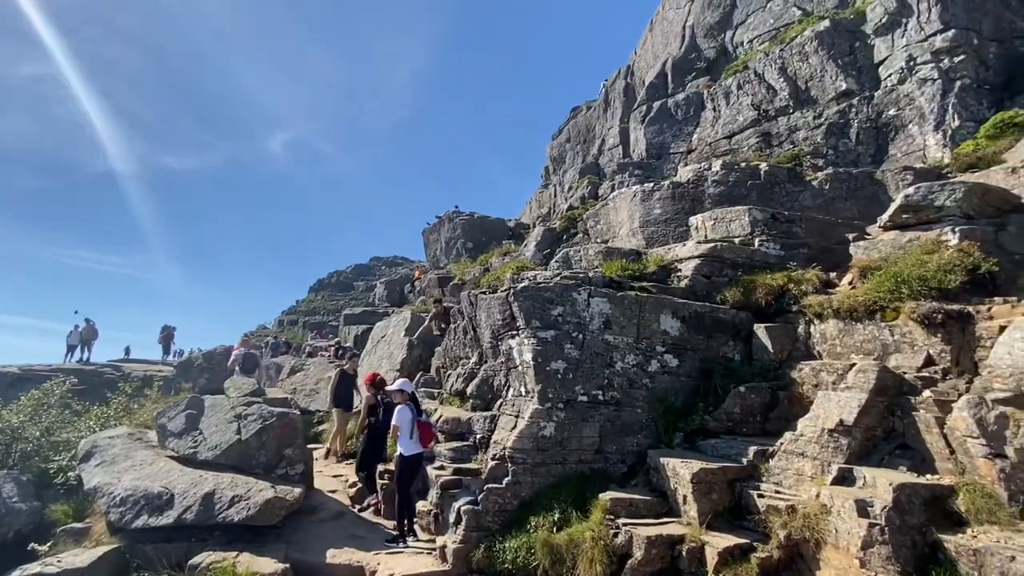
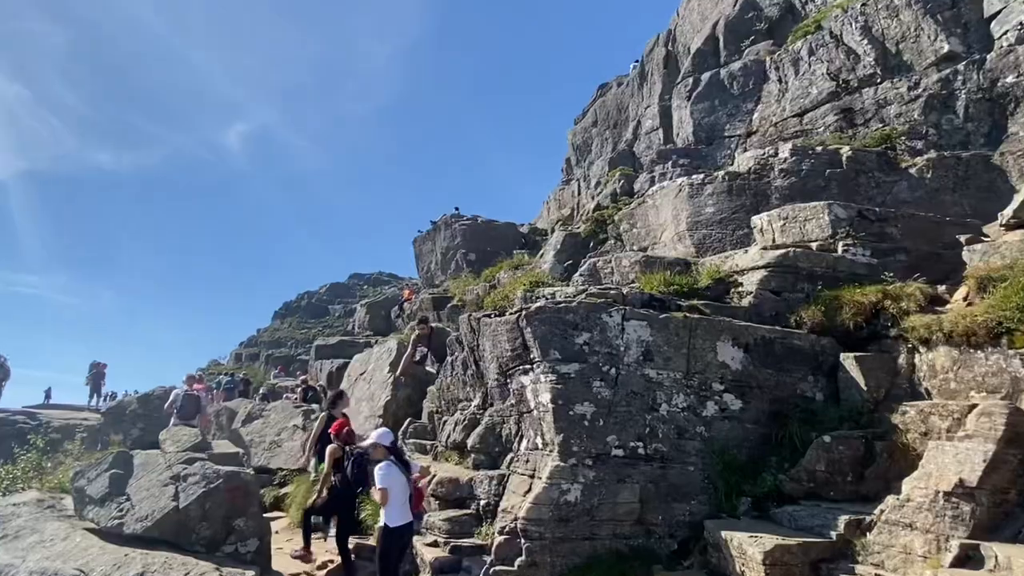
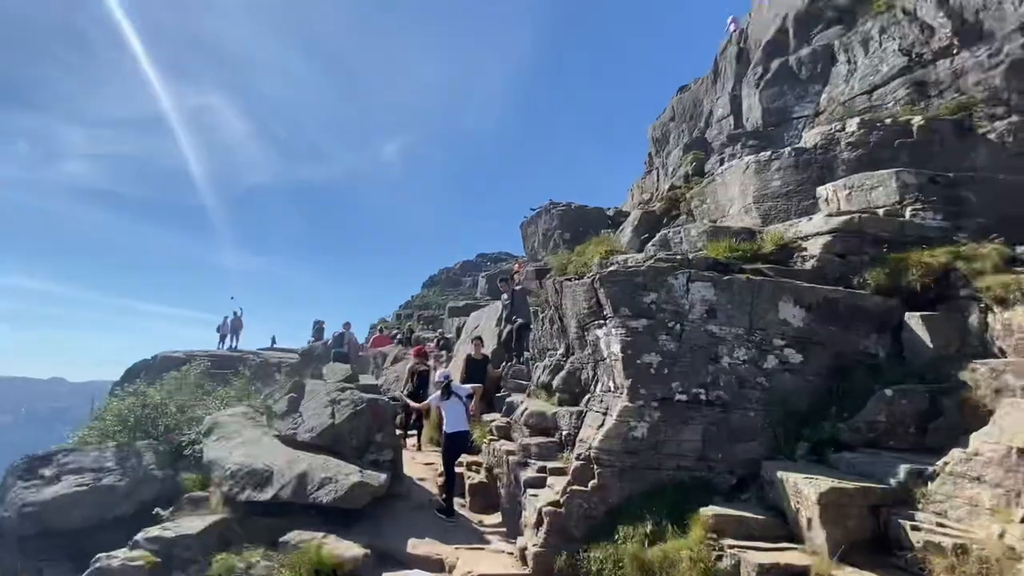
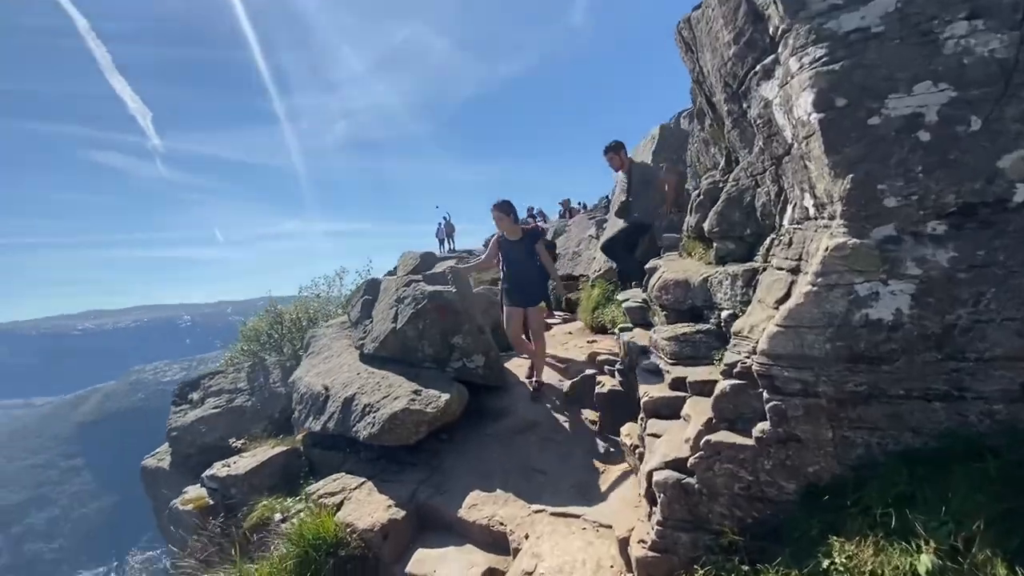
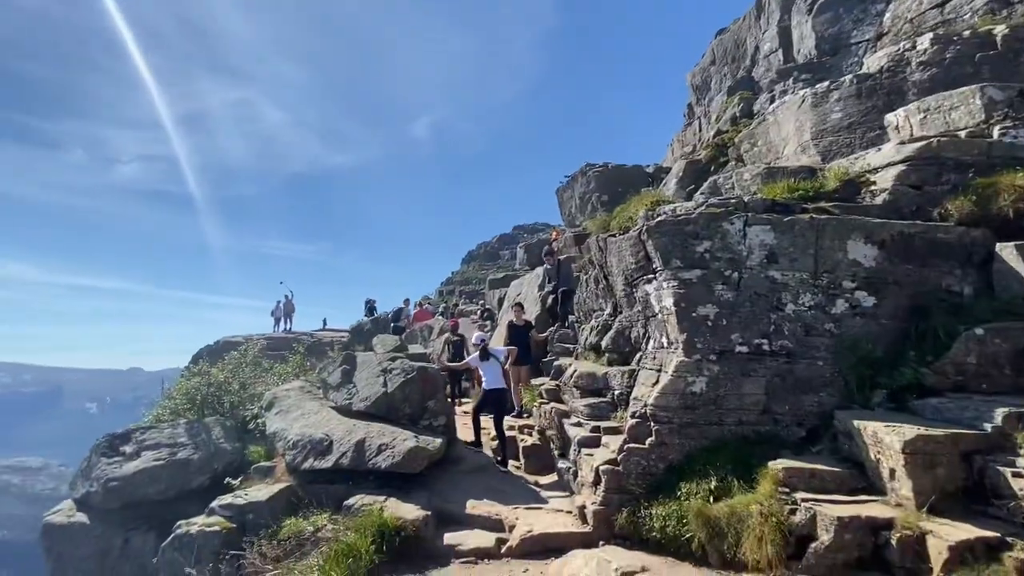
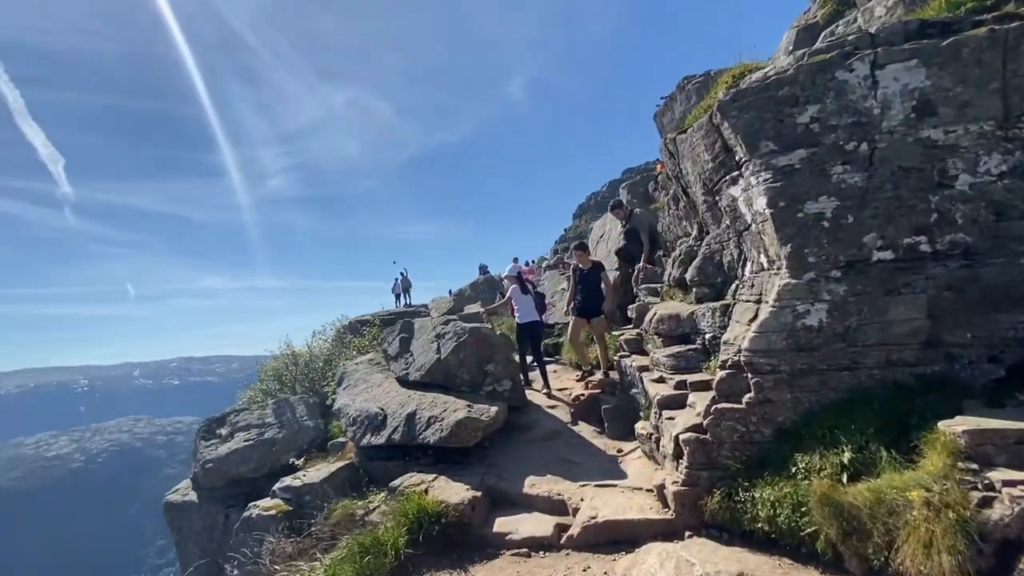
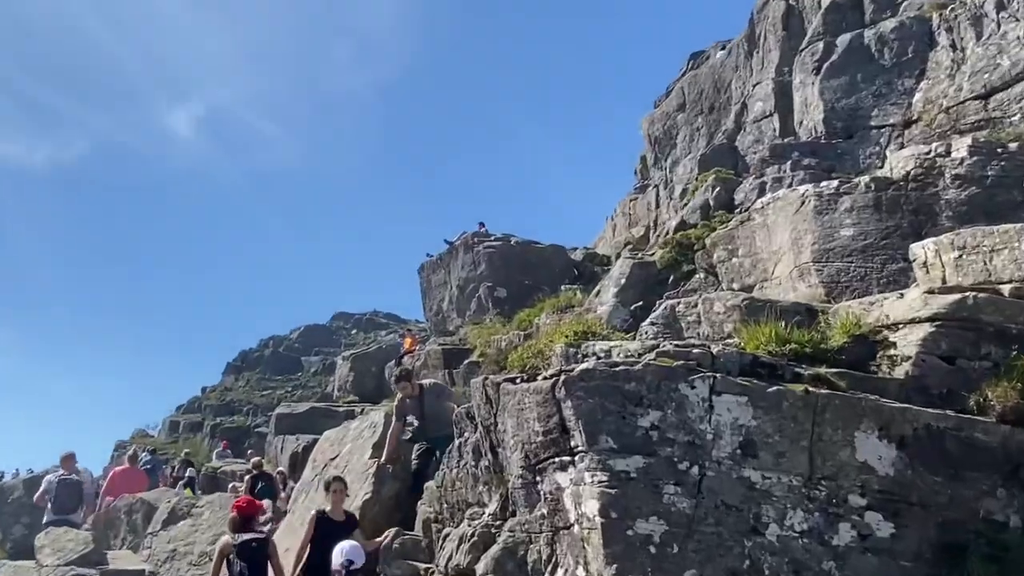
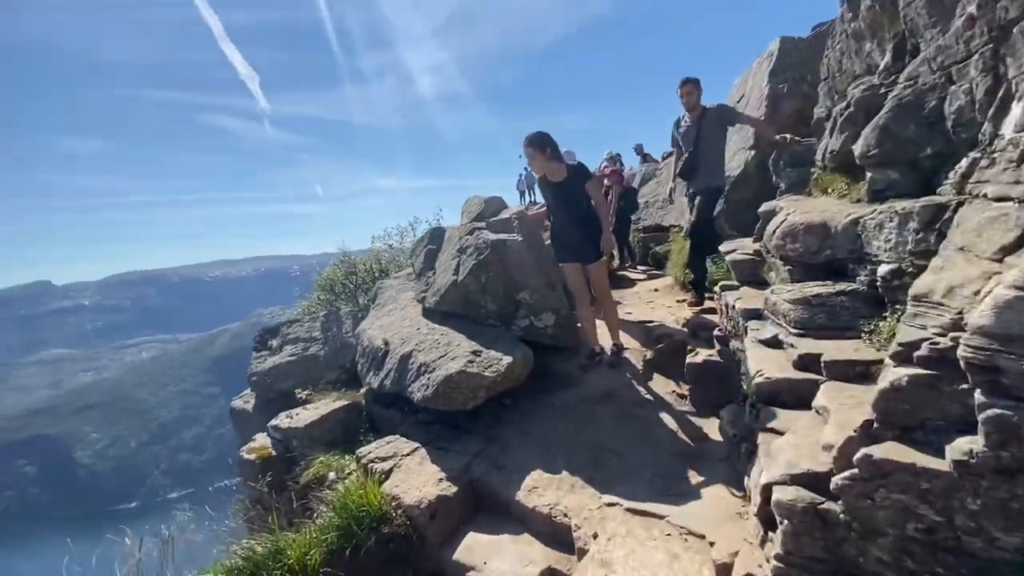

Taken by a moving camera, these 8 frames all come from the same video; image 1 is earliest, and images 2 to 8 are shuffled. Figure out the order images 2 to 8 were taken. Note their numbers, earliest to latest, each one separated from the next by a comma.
2, 7, 3, 5, 6, 4, 8
